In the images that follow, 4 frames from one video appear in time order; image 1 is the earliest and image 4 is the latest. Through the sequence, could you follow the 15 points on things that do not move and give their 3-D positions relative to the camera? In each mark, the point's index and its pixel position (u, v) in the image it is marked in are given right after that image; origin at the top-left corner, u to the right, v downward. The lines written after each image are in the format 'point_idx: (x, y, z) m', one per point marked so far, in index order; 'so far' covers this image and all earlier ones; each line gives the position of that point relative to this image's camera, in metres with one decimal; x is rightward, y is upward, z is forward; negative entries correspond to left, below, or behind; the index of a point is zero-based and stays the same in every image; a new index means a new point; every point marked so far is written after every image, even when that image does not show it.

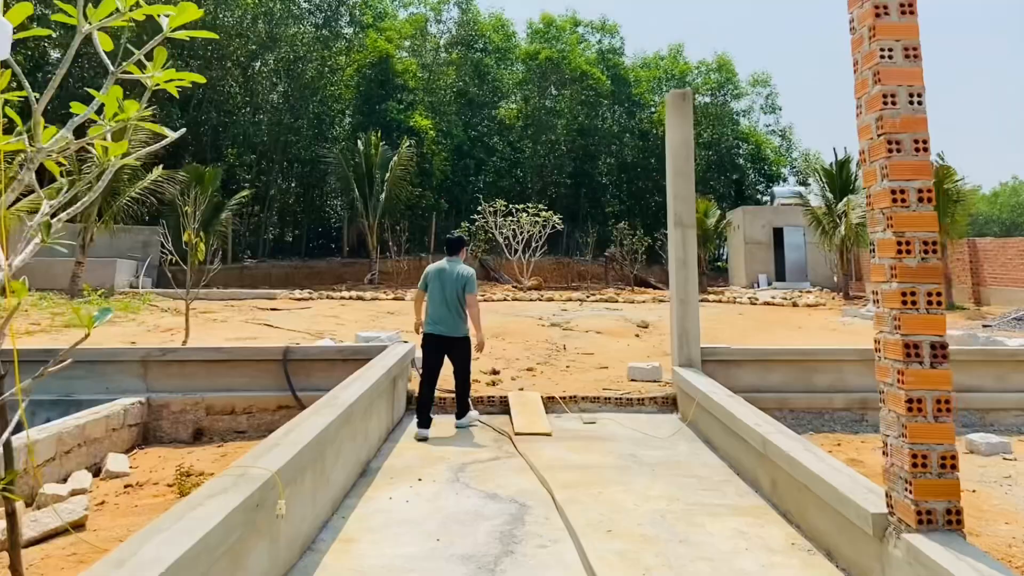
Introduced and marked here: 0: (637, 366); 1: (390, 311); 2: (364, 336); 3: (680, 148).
0: (+0.8, -0.5, +6.2) m
1: (-1.7, -0.3, +12.7) m
2: (-1.1, -0.4, +6.6) m
3: (+1.0, +0.9, +5.6) m
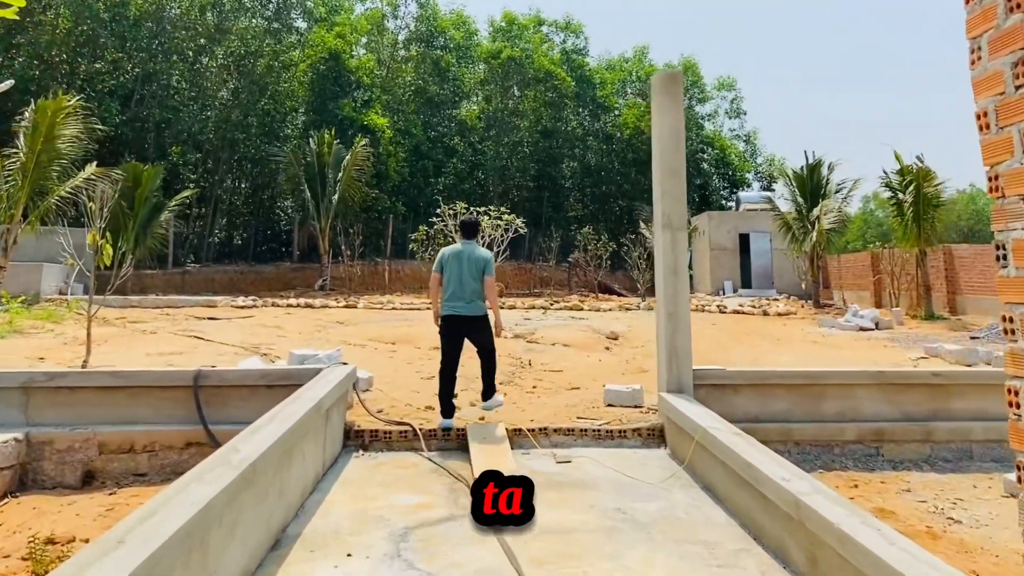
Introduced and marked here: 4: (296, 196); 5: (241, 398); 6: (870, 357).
0: (+0.6, -0.6, +5.4) m
1: (-2.2, -0.4, +11.7) m
2: (-1.3, -0.4, +5.7) m
3: (+0.8, +0.8, +4.8) m
4: (-4.5, +1.9, +18.8) m
5: (-1.4, -0.5, +4.6) m
6: (+3.2, -0.6, +8.3) m
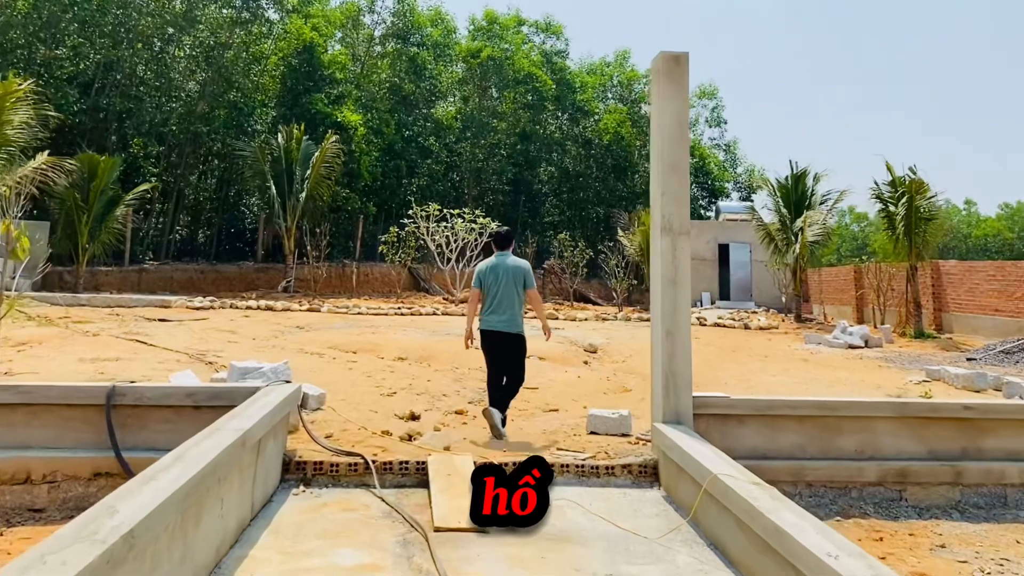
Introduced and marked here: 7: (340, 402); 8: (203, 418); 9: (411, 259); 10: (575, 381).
0: (+0.4, -0.7, +4.7) m
1: (-2.5, -0.4, +11.0) m
2: (-1.5, -0.4, +5.0) m
3: (+0.7, +0.7, +4.2) m
4: (-5.0, +1.9, +18.0) m
5: (-1.5, -0.6, +3.9) m
6: (+3.0, -0.7, +7.7) m
7: (-1.0, -0.7, +5.4) m
8: (-1.3, -0.6, +3.9) m
9: (-2.0, +0.6, +18.4) m
10: (+0.5, -0.7, +7.0) m
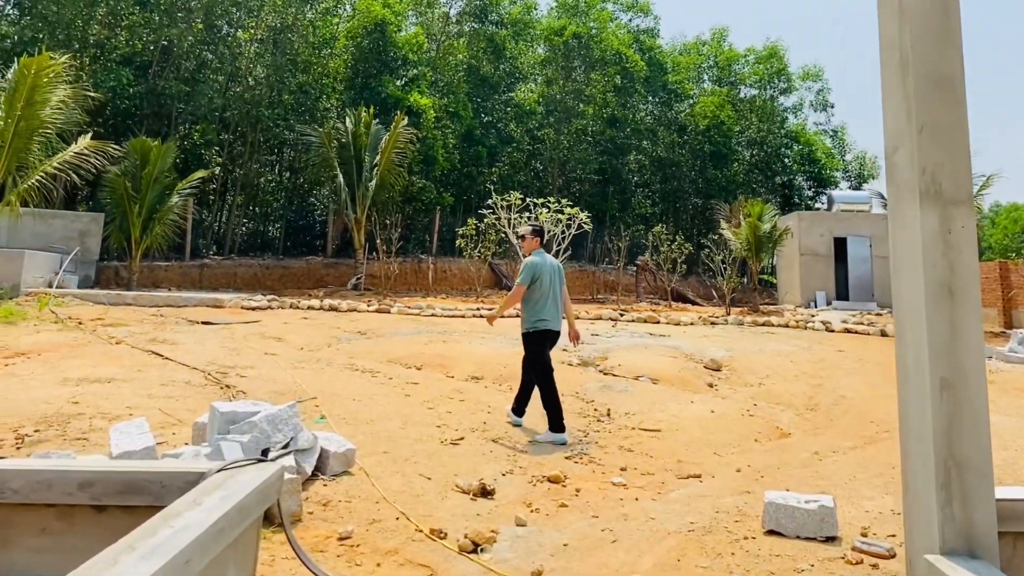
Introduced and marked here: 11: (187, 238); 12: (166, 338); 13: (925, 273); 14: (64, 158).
0: (+0.9, -0.7, +2.9) m
1: (-1.6, -0.4, +9.4) m
2: (-1.0, -0.5, +3.3) m
3: (+1.1, +0.7, +2.3) m
4: (-3.4, +1.9, +16.6) m
5: (-1.1, -0.6, +2.2) m
6: (+3.6, -0.8, +5.6) m
7: (-0.5, -0.7, +3.7) m
8: (-1.0, -0.6, +2.2) m
9: (-0.4, +0.6, +16.7) m
10: (+1.1, -0.7, +5.1) m
11: (-5.6, +0.9, +15.9) m
12: (-3.1, -0.4, +8.3) m
13: (+1.0, 0.0, +2.3) m
14: (-5.0, +1.4, +10.2) m
